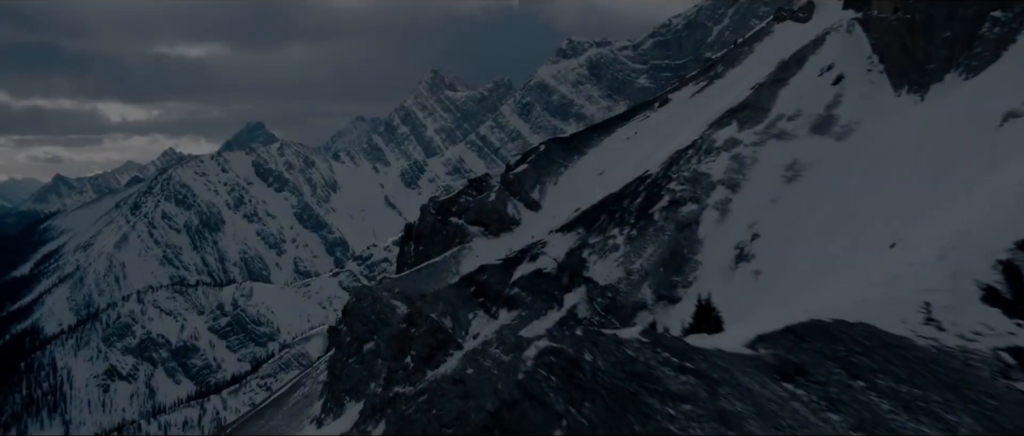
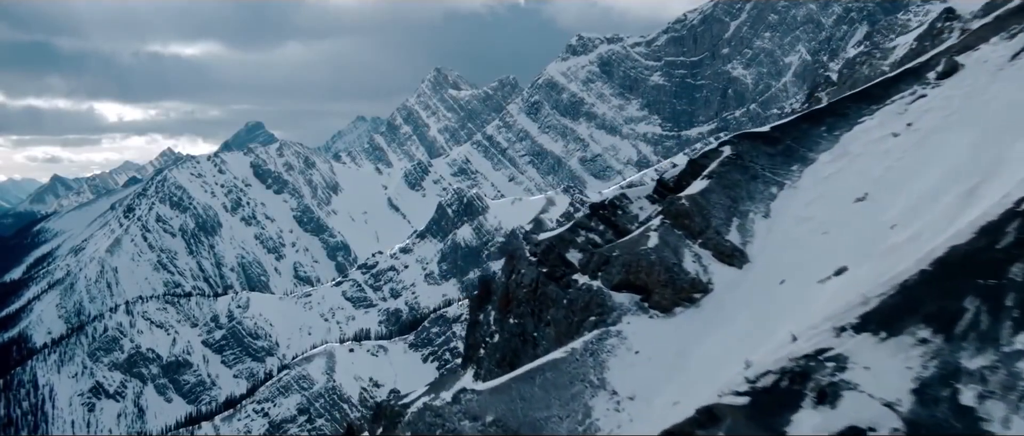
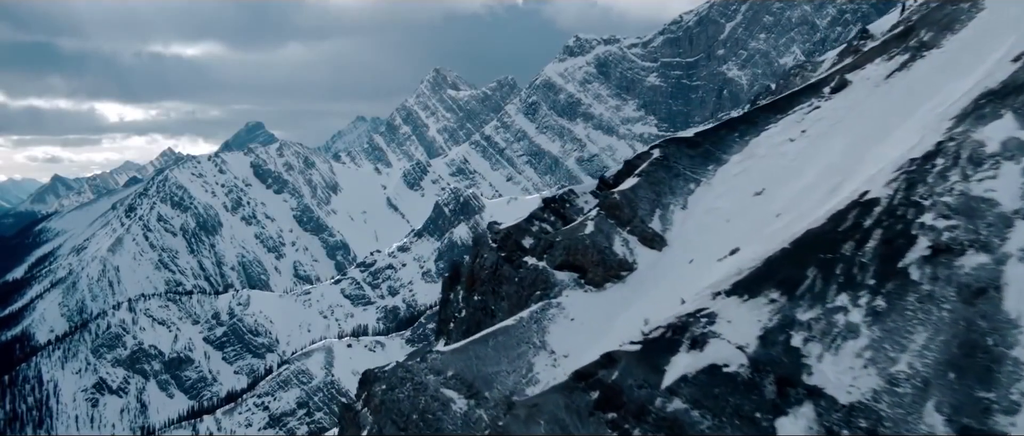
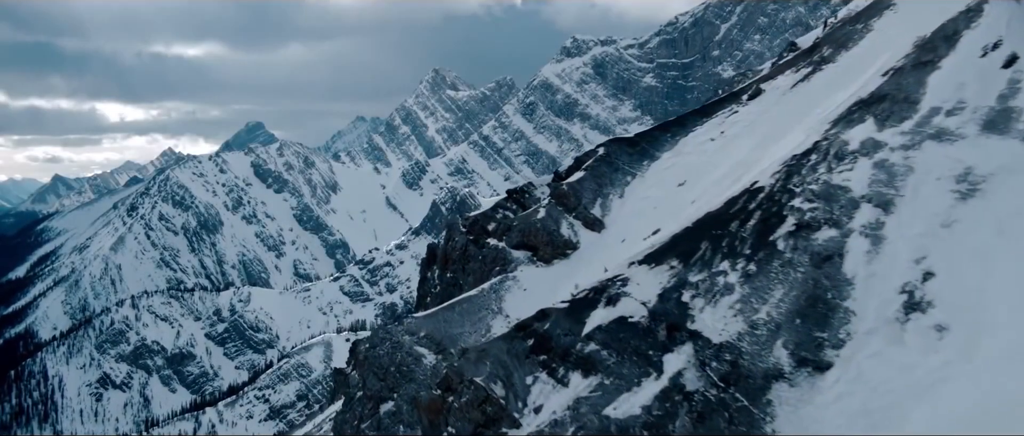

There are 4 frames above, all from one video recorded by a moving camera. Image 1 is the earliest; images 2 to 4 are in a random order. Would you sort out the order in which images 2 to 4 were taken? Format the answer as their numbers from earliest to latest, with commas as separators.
4, 3, 2
